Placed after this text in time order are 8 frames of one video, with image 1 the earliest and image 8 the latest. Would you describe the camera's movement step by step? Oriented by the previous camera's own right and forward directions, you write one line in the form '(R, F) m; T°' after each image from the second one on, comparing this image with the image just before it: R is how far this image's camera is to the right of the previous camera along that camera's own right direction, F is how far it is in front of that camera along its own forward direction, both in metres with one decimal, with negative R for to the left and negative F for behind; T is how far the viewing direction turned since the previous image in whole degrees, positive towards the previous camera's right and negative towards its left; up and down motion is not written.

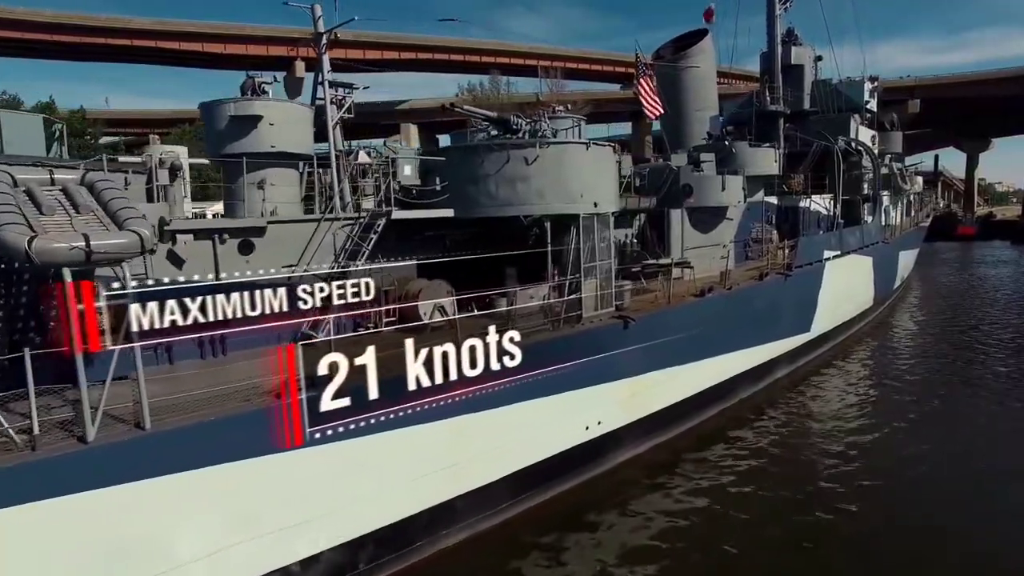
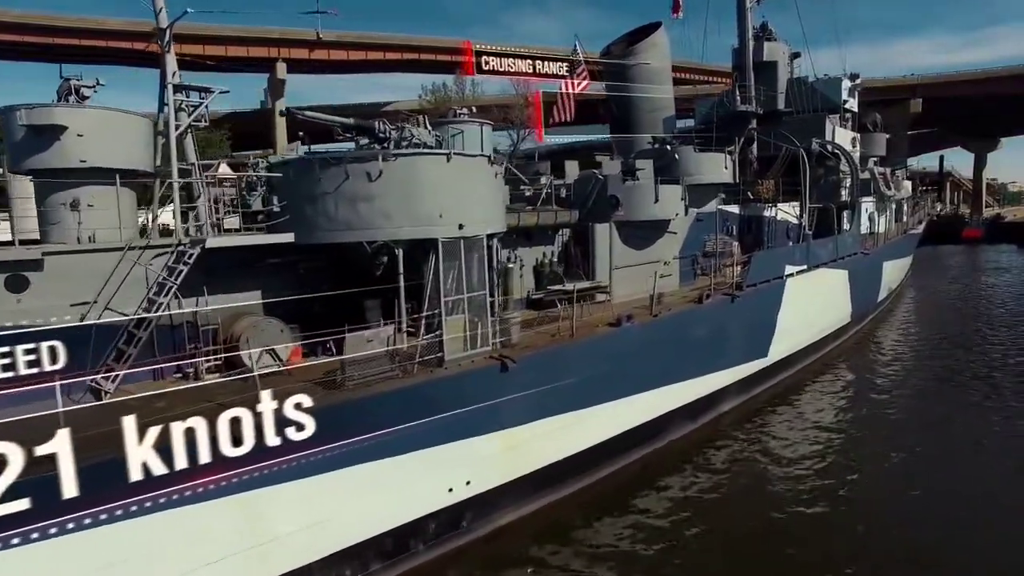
(+1.7, +1.0) m; -1°
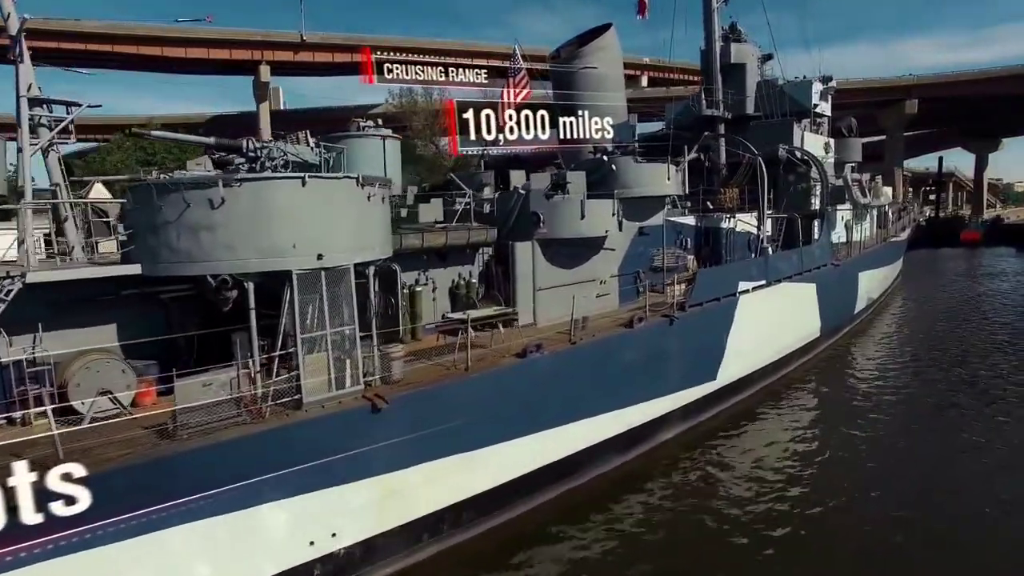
(+1.3, +0.5) m; -1°
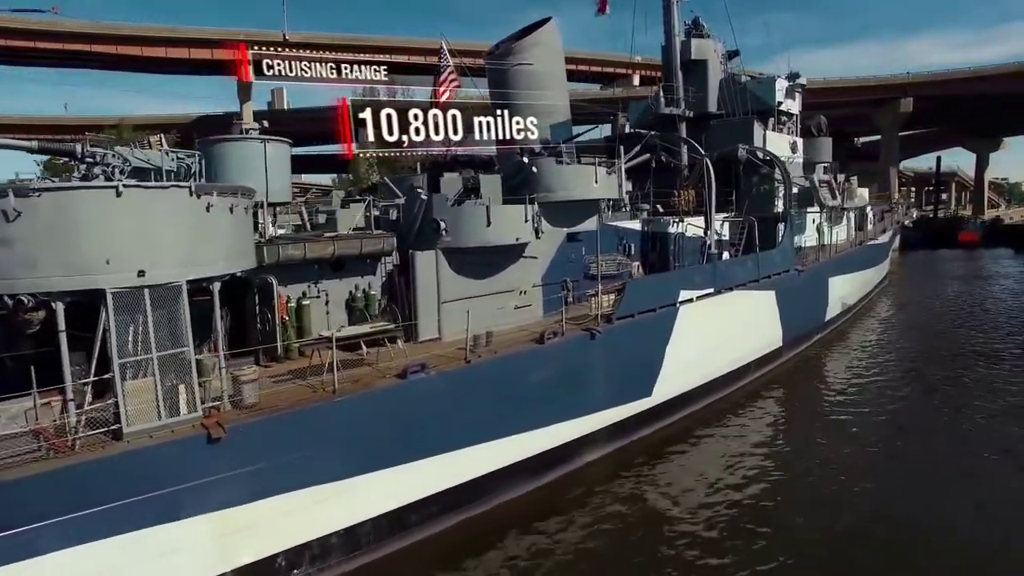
(+1.5, +0.5) m; -1°
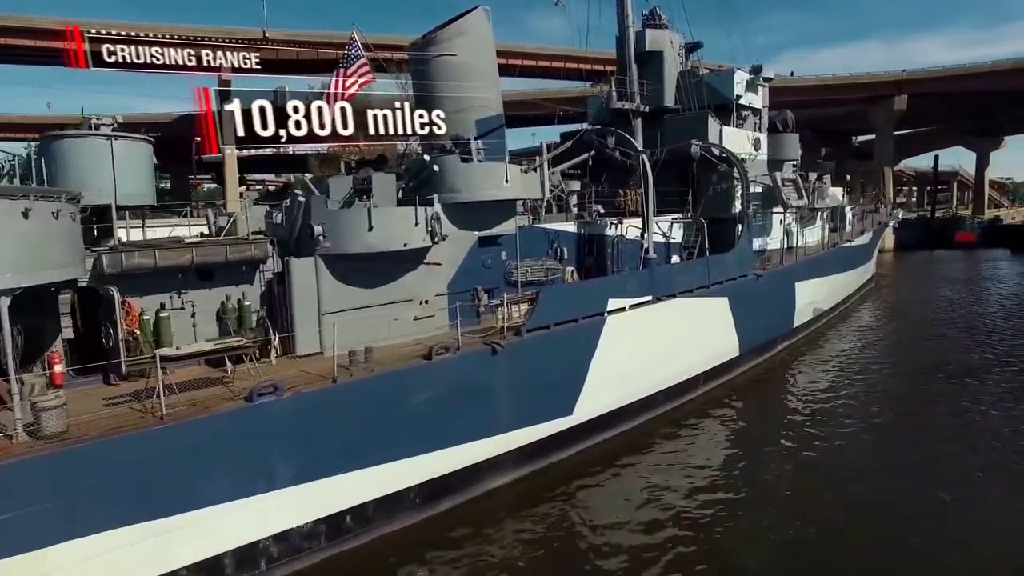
(+1.5, +0.7) m; -1°
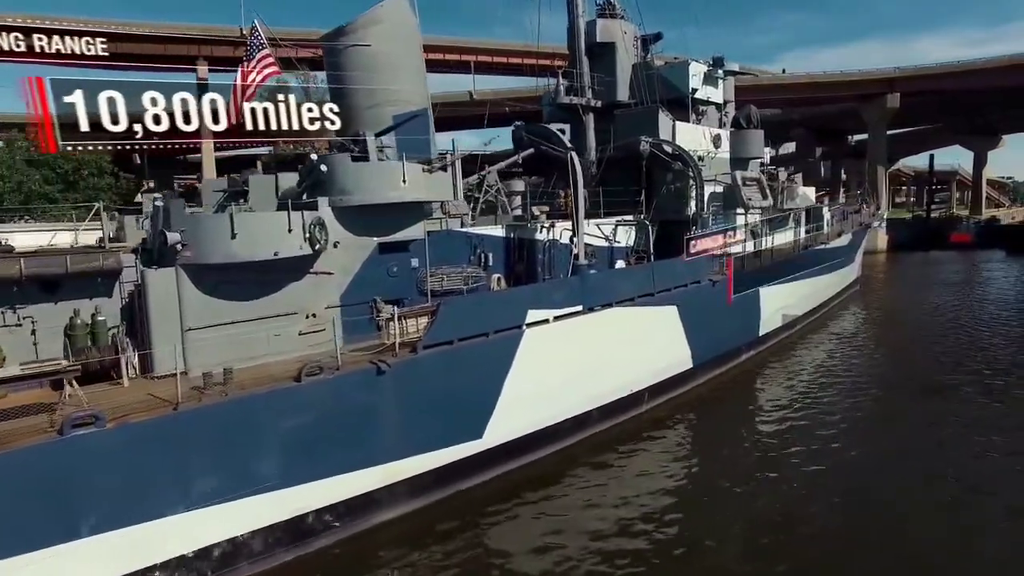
(+1.4, +0.7) m; 0°
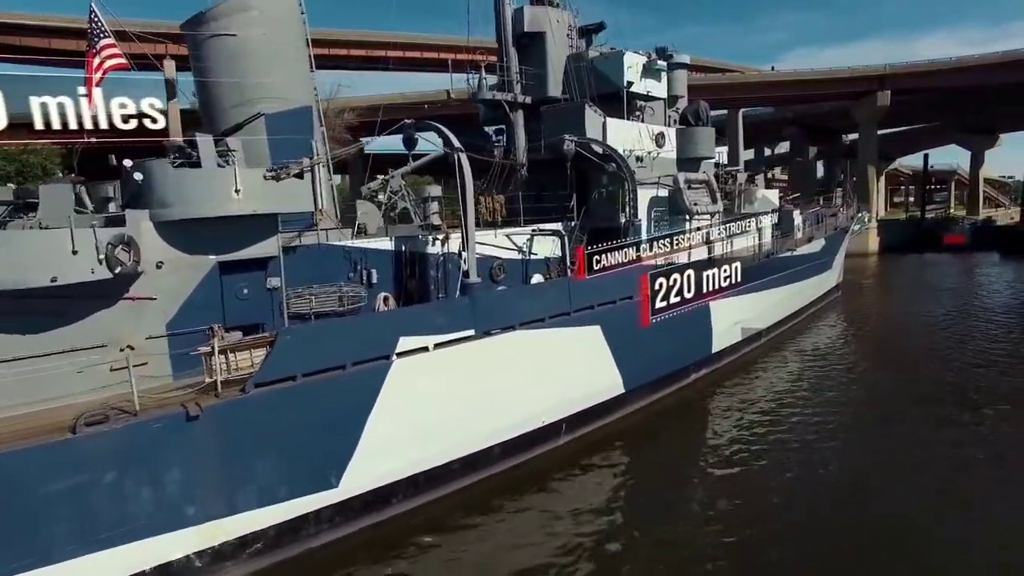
(+1.7, +1.1) m; 0°
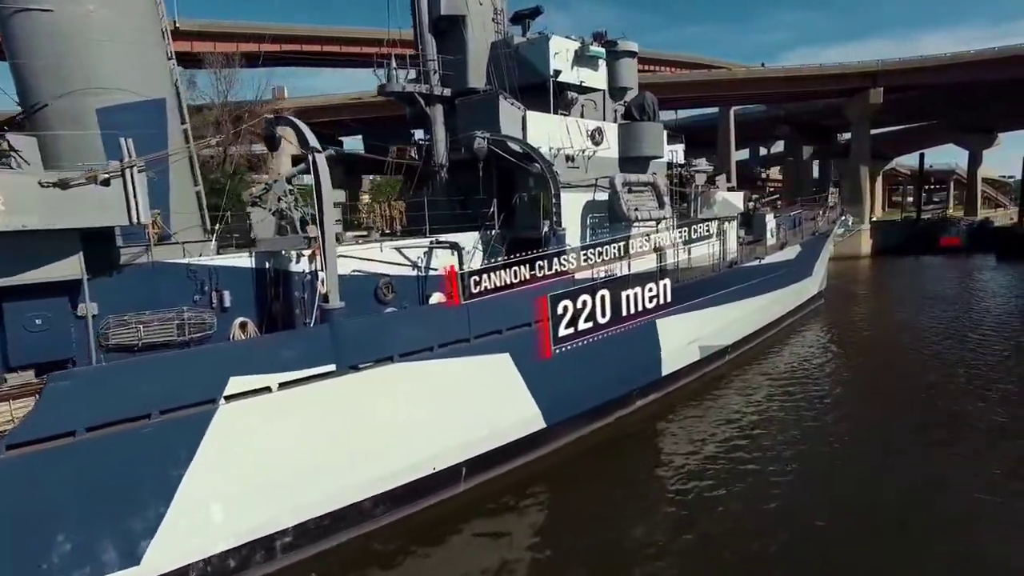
(+1.6, +1.3) m; 0°
